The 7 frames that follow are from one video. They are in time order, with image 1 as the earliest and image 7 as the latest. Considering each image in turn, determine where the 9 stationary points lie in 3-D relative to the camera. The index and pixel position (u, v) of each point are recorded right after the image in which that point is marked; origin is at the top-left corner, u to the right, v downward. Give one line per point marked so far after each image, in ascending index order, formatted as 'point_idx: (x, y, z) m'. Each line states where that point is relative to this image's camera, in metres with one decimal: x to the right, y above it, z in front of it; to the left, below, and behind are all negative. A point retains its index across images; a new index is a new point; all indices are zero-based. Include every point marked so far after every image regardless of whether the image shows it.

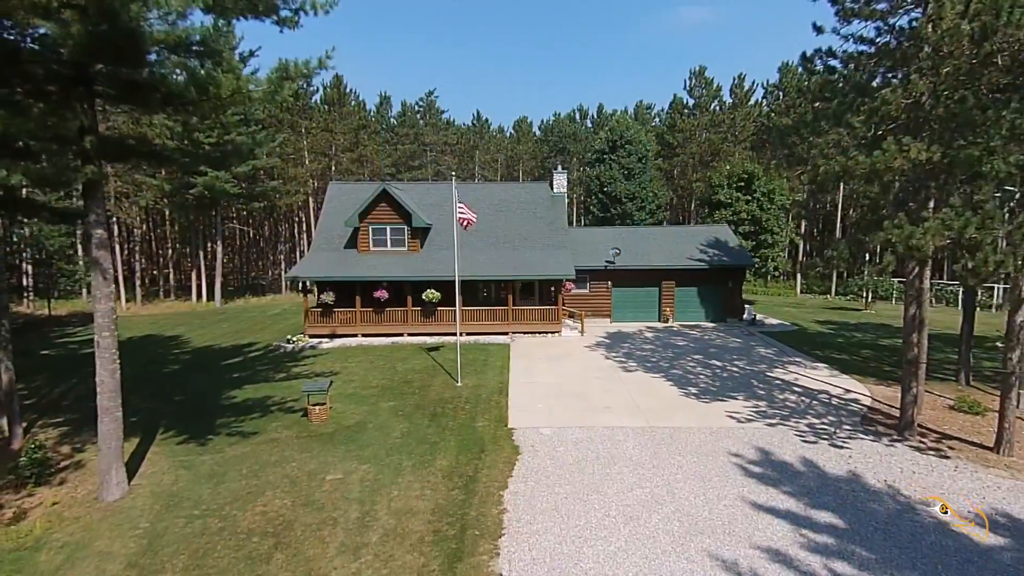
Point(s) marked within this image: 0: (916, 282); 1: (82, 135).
0: (+11.3, +0.2, +11.3) m
1: (-9.4, +3.3, +8.8) m
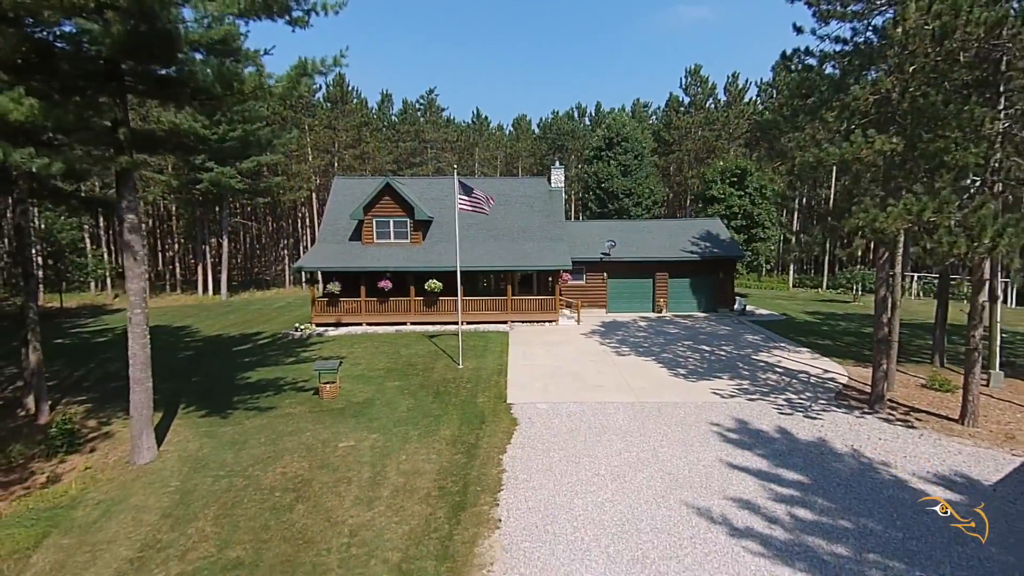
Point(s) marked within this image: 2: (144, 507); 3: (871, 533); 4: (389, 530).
0: (+11.3, +0.7, +12.2) m
1: (-9.4, +3.8, +9.6) m
2: (-7.7, -4.6, +8.5) m
3: (+6.6, -4.5, +7.5) m
4: (-2.3, -4.7, +7.8) m
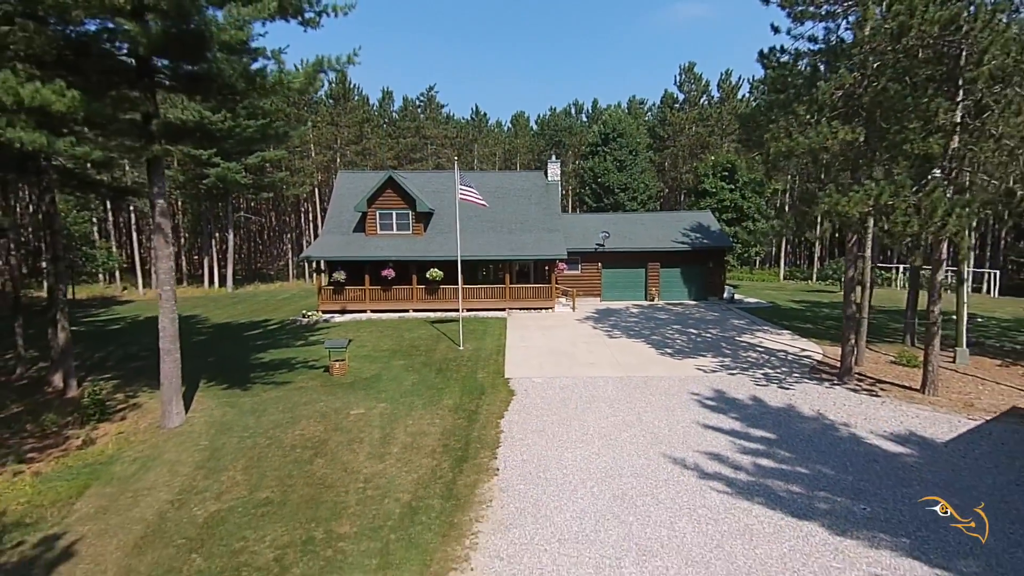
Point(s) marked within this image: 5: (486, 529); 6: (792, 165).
0: (+11.2, +1.3, +13.1) m
1: (-9.5, +4.3, +10.5) m
2: (-7.8, -4.0, +9.4) m
3: (+6.5, -3.9, +8.5) m
4: (-2.4, -4.1, +8.7) m
5: (-0.5, -4.3, +7.3) m
6: (+8.8, +3.9, +12.7) m
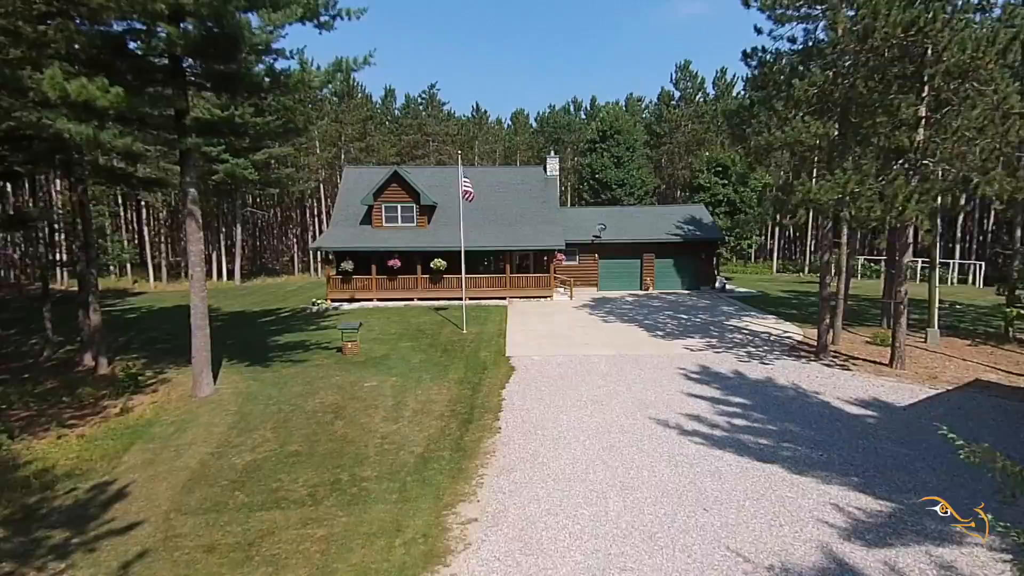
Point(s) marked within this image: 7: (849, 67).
0: (+11.2, +1.8, +14.1) m
1: (-9.5, +4.9, +11.5) m
2: (-7.7, -3.5, +10.5) m
3: (+6.5, -3.4, +9.5) m
4: (-2.4, -3.6, +9.8) m
5: (-0.4, -3.8, +8.3) m
6: (+8.9, +4.5, +13.7) m
7: (+10.4, +6.8, +12.4) m
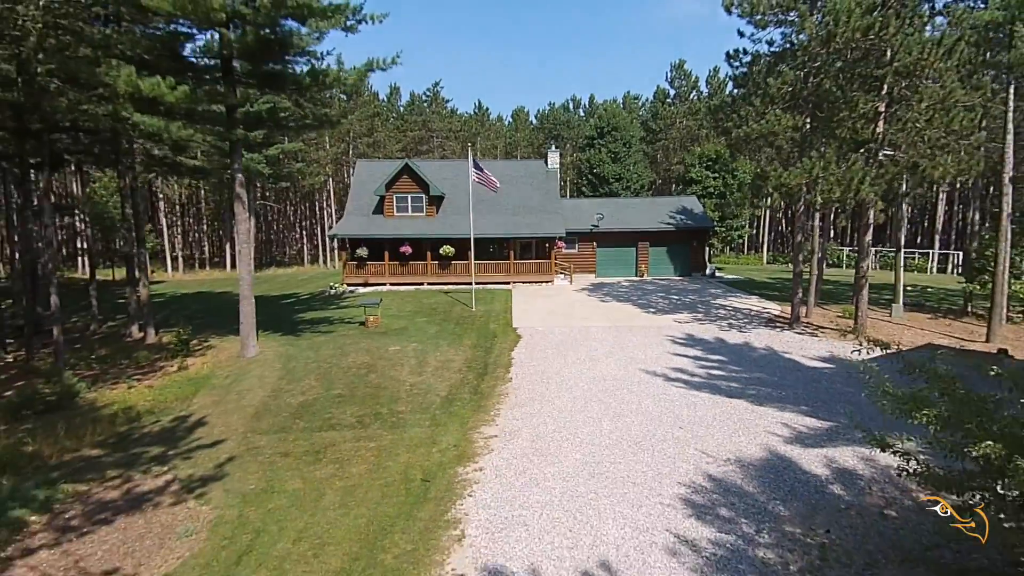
0: (+11.5, +2.7, +15.8) m
1: (-9.2, +5.7, +13.1) m
2: (-7.5, -2.6, +12.1) m
3: (+6.8, -2.5, +11.2) m
4: (-2.1, -2.7, +11.4) m
5: (-0.2, -2.9, +10.0) m
6: (+9.1, +5.4, +15.4) m
7: (+10.7, +7.7, +14.1) m
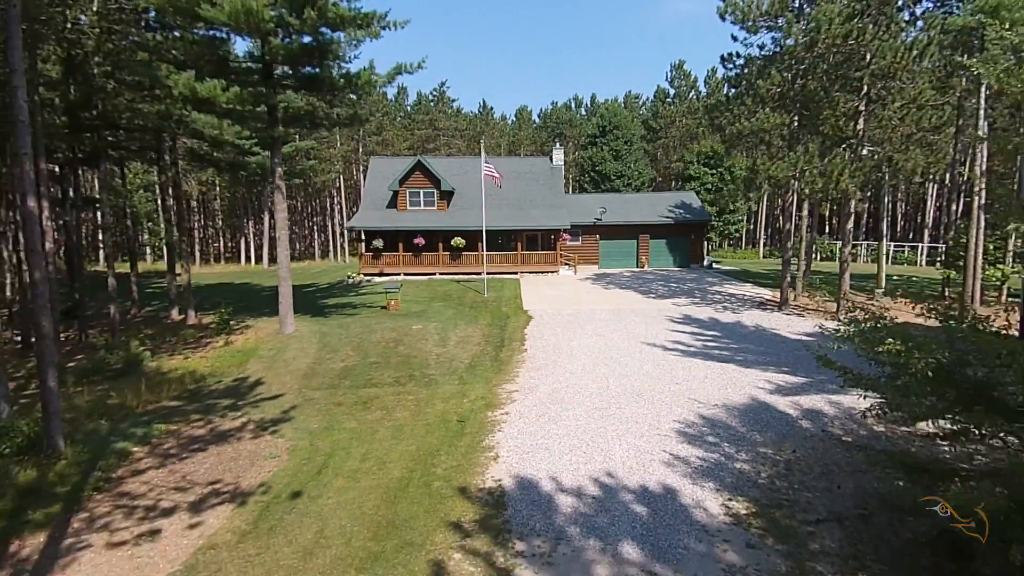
0: (+11.9, +3.4, +17.2) m
1: (-8.7, +6.4, +14.4) m
2: (-7.0, -2.0, +13.5) m
3: (+7.3, -1.9, +12.6) m
4: (-1.6, -2.1, +12.8) m
5: (+0.3, -2.3, +11.4) m
6: (+9.6, +6.0, +16.7) m
7: (+11.2, +8.4, +15.4) m
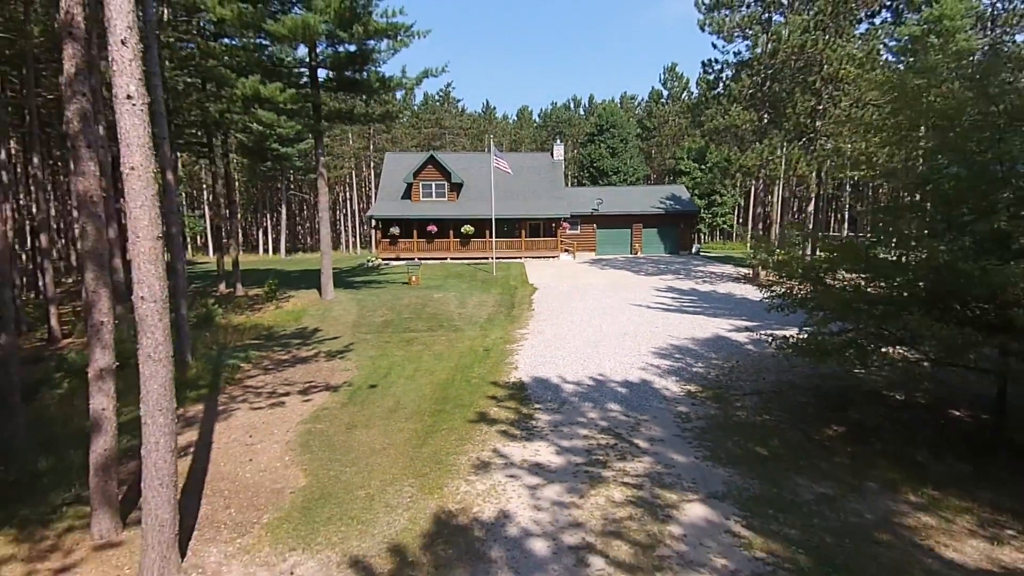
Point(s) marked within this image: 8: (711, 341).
0: (+12.3, +4.5, +19.7) m
1: (-8.4, +7.5, +16.9) m
2: (-6.6, -0.8, +15.9) m
3: (+7.6, -0.7, +15.1) m
4: (-1.3, -0.9, +15.3) m
5: (+0.7, -1.1, +13.9) m
6: (+10.0, +7.2, +19.2) m
7: (+11.5, +9.5, +18.0) m
8: (+5.5, -1.5, +11.1) m
